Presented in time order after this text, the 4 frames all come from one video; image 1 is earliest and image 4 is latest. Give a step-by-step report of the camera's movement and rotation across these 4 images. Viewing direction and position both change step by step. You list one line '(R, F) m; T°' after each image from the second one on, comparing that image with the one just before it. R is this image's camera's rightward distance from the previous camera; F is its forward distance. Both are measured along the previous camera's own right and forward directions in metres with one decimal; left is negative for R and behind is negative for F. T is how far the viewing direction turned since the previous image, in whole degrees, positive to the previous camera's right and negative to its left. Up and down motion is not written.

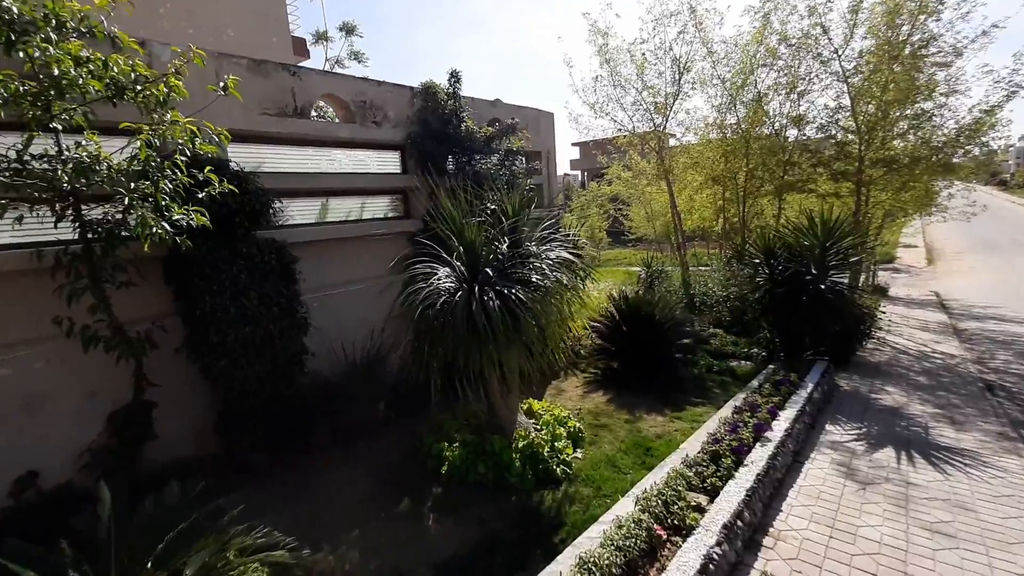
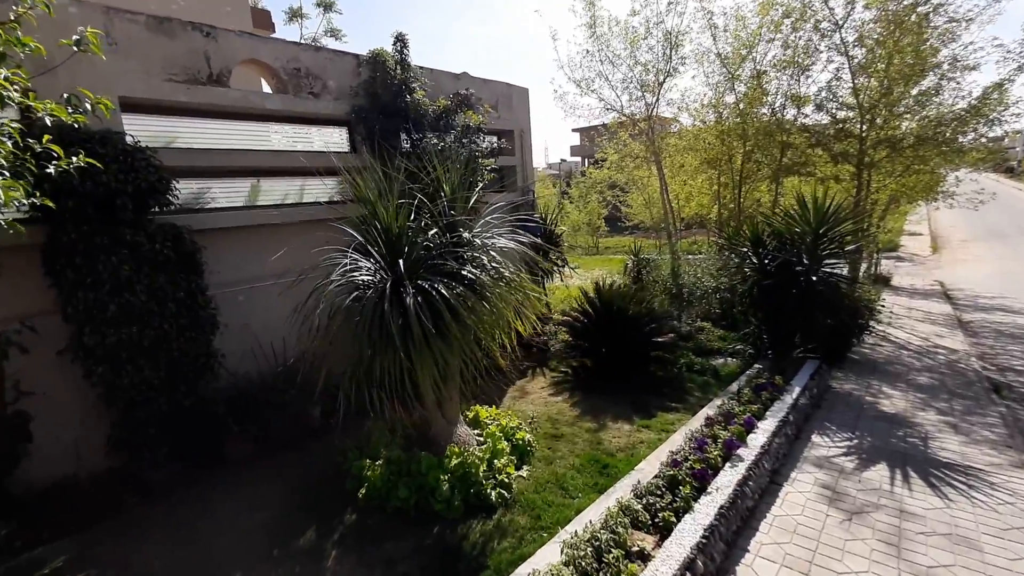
(+0.4, +0.5) m; 0°
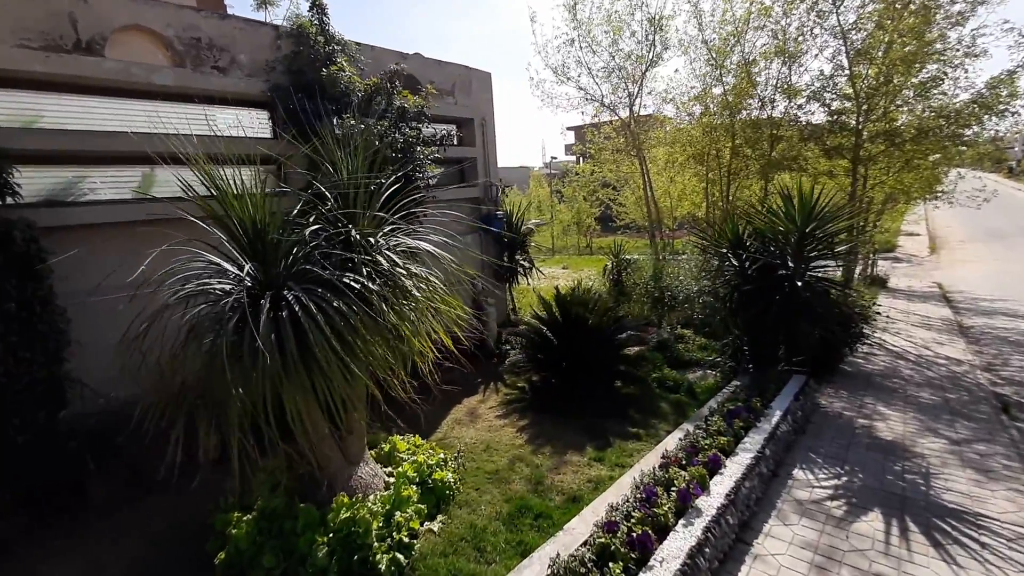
(+0.4, +0.6) m; 0°
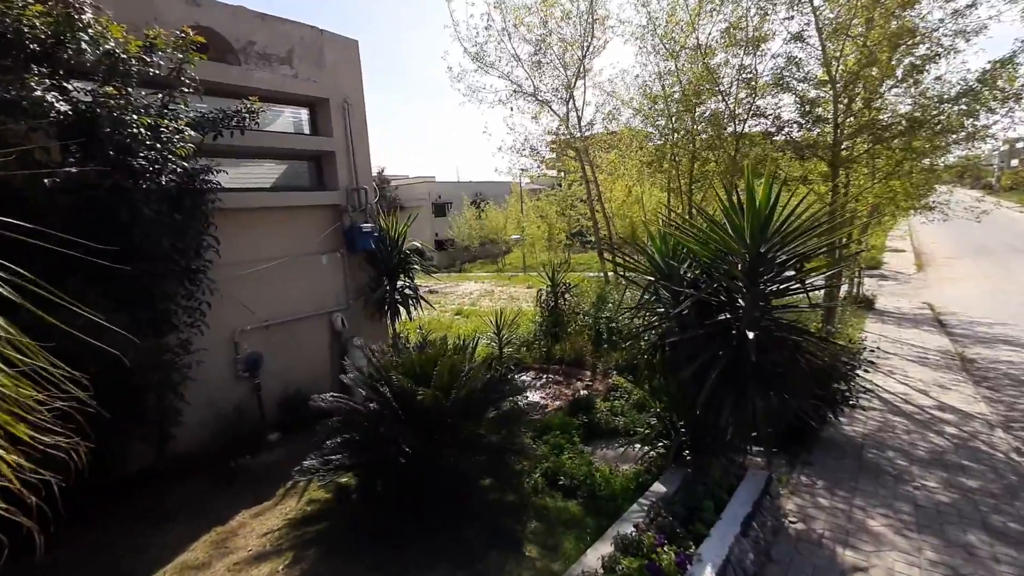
(+1.0, +1.5) m; +1°
